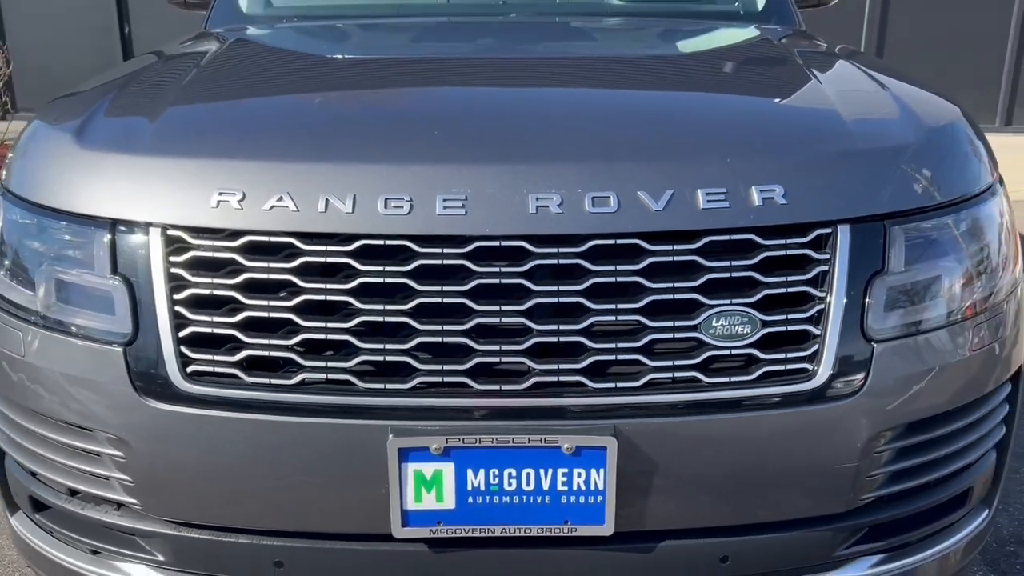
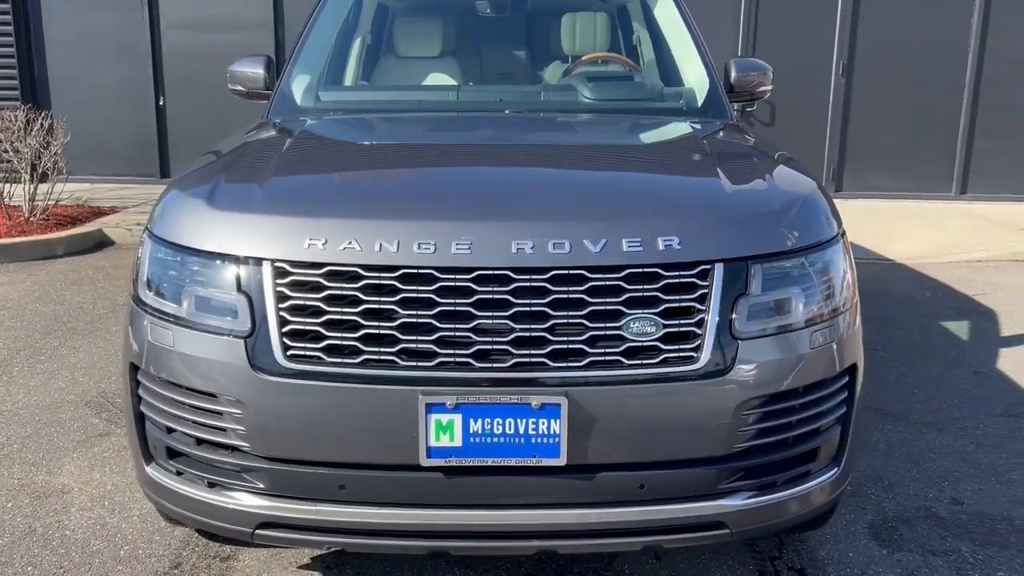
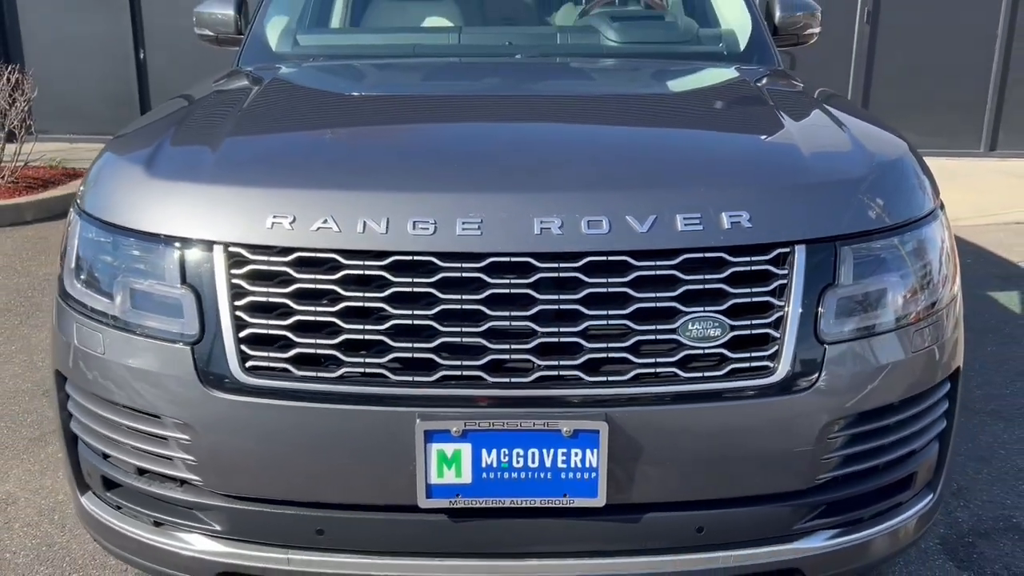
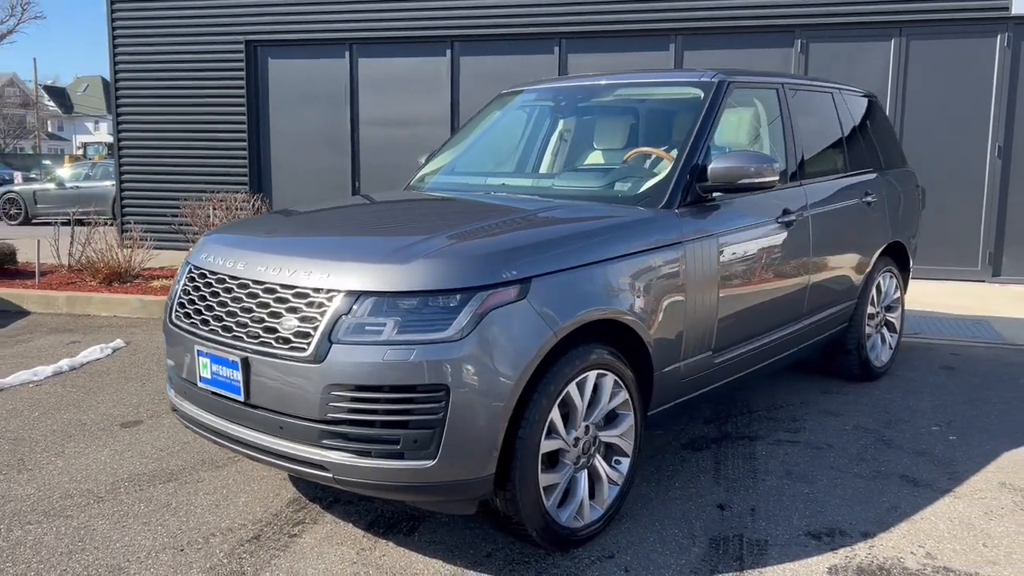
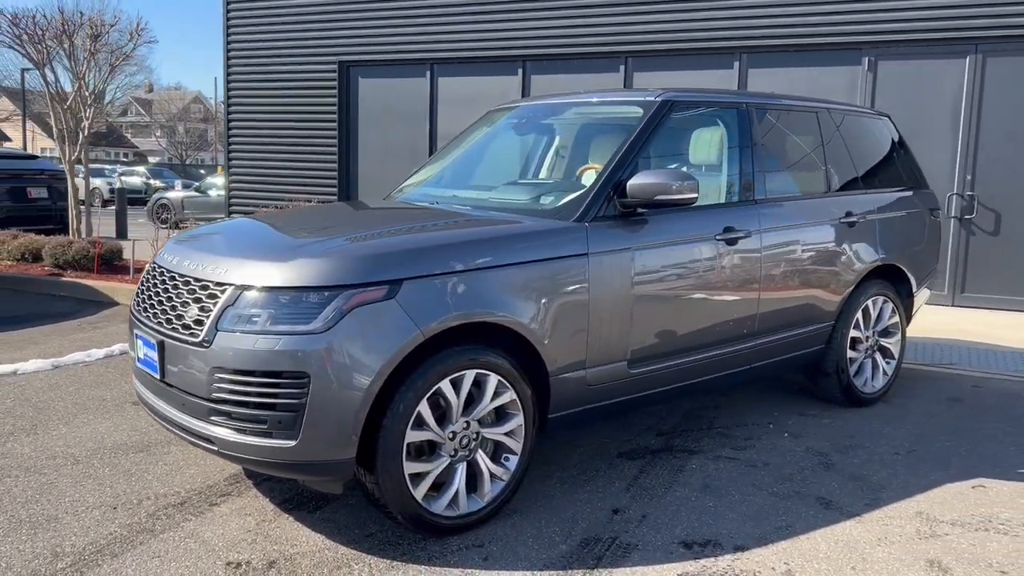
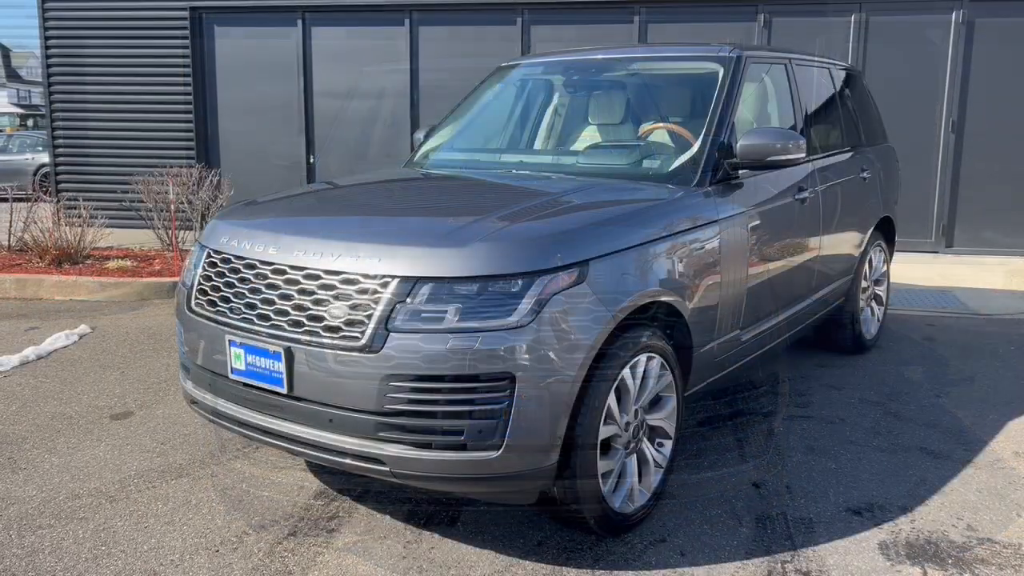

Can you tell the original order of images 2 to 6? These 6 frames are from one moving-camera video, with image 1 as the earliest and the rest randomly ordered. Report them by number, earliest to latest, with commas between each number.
3, 2, 6, 4, 5
